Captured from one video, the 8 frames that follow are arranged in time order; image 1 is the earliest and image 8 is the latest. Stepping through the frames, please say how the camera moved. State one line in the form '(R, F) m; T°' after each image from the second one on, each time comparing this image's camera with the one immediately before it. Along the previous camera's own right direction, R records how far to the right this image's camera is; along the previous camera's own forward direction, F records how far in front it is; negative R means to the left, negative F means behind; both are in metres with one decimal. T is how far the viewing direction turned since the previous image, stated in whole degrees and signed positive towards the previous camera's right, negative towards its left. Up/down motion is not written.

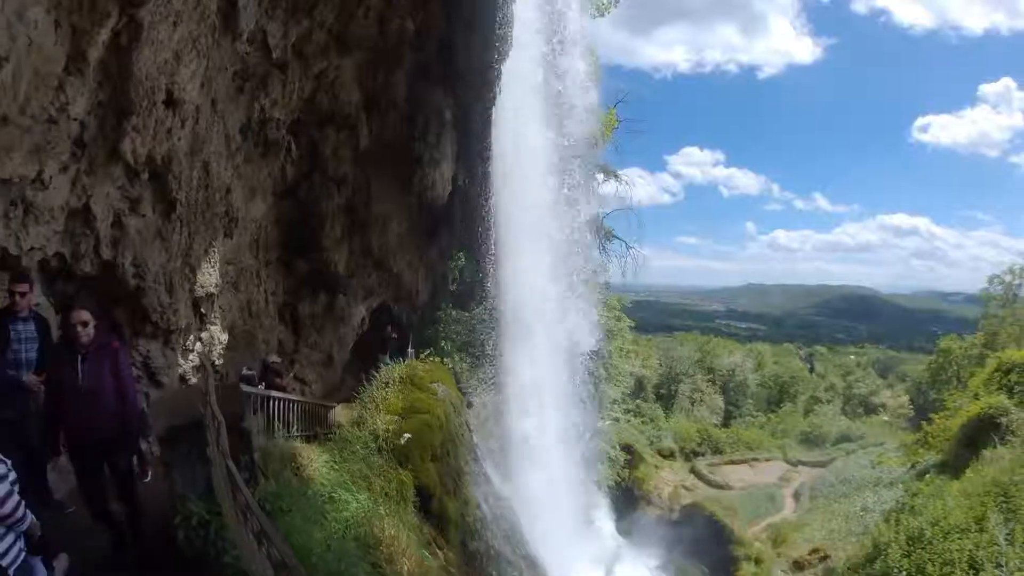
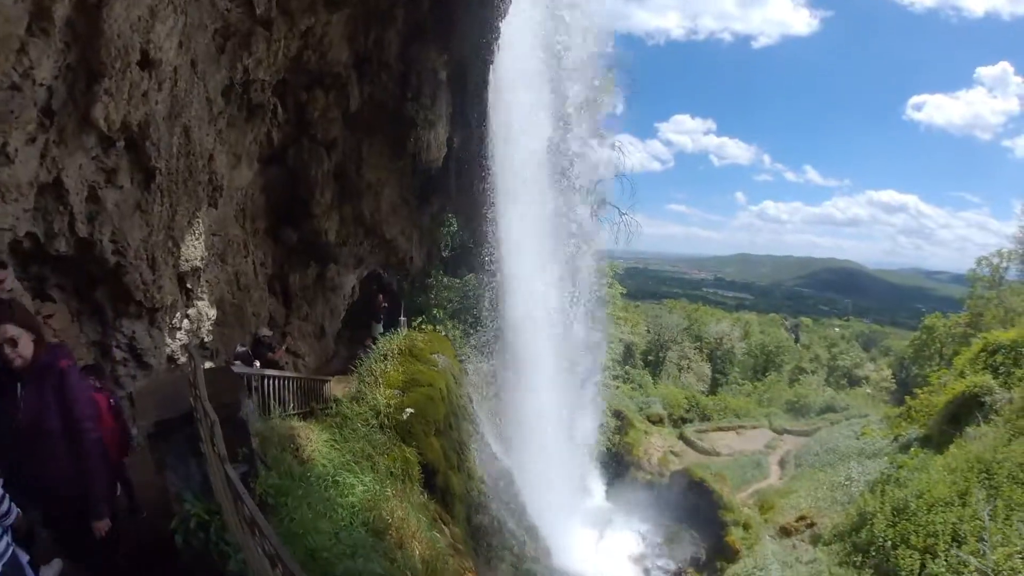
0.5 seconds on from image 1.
(-0.2, +0.3) m; +1°
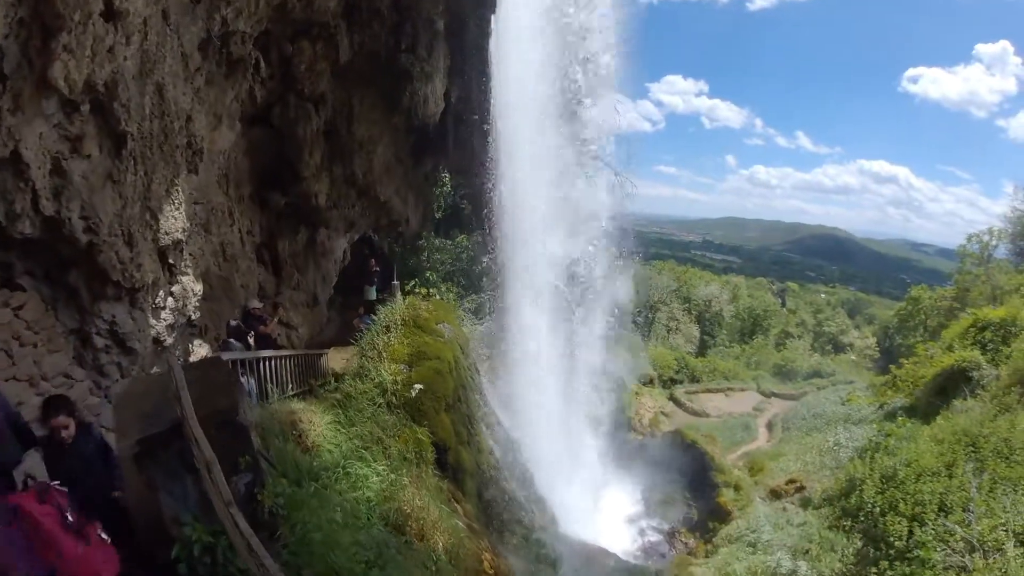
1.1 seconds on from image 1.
(-0.2, +0.4) m; +1°
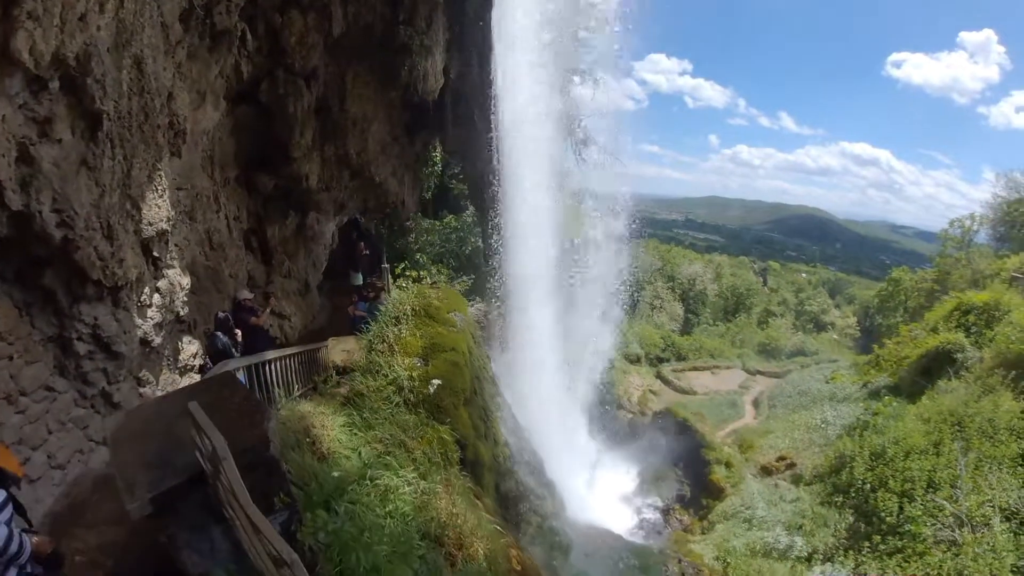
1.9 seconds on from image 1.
(-0.3, +0.4) m; +2°
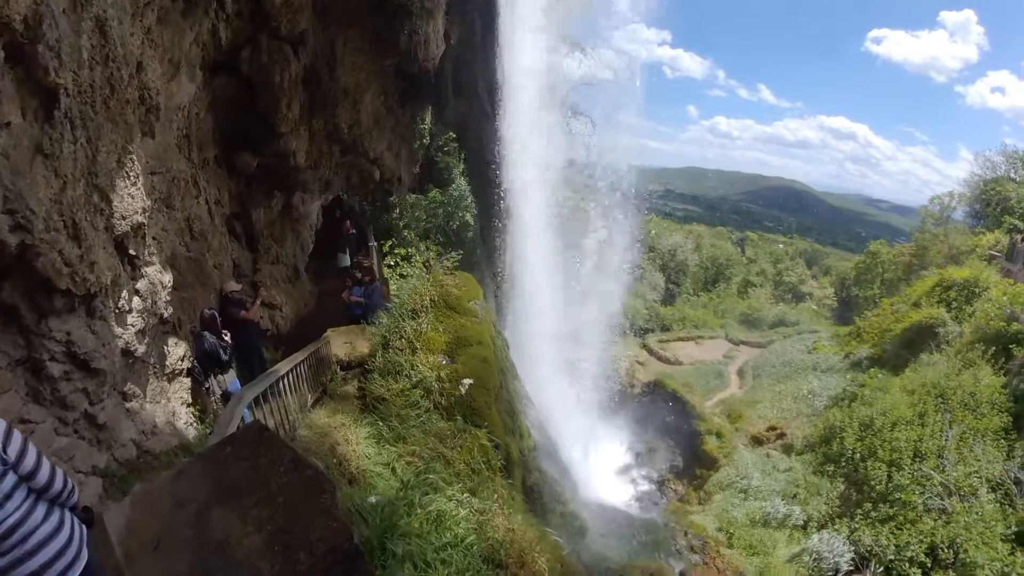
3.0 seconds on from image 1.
(-0.4, +0.6) m; +2°
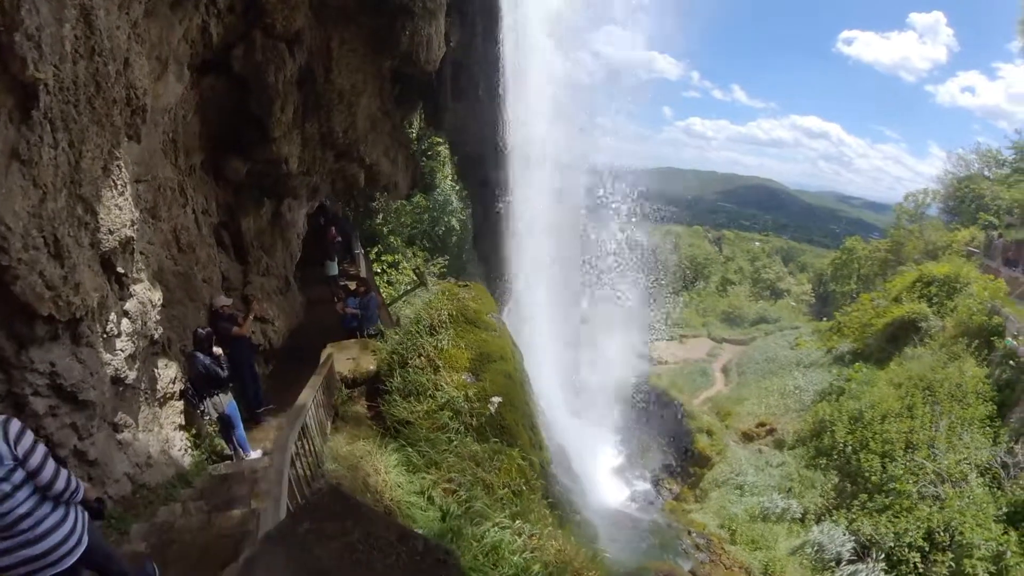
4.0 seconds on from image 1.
(-0.3, +0.4) m; +2°
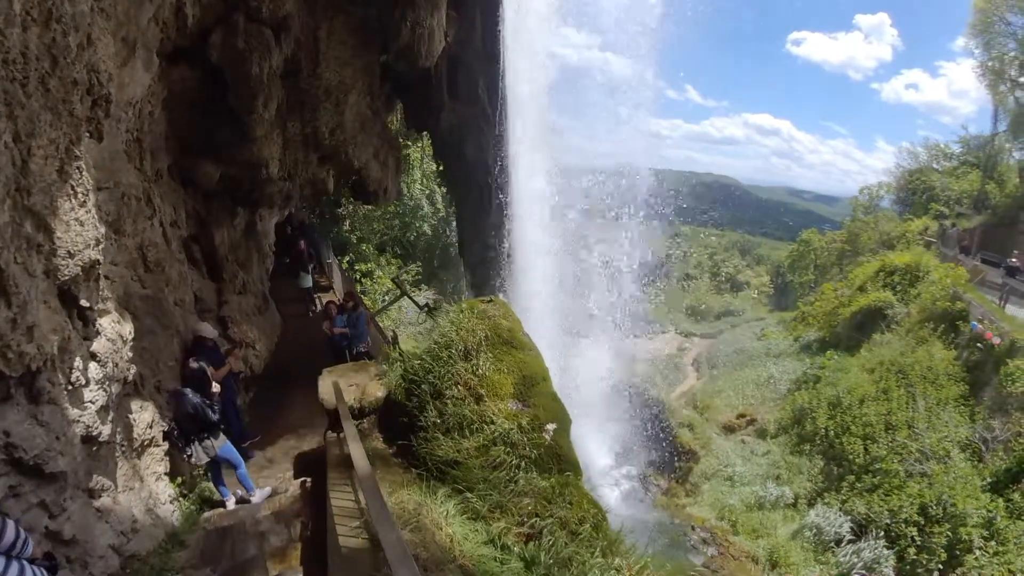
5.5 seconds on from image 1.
(-0.6, +0.7) m; +4°
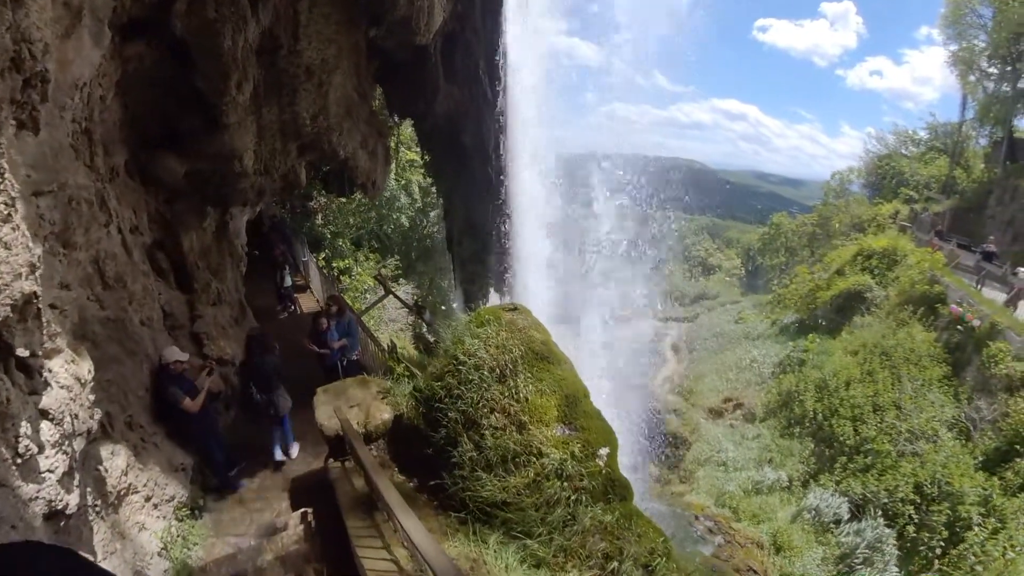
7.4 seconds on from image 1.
(-0.4, +0.7) m; +3°
